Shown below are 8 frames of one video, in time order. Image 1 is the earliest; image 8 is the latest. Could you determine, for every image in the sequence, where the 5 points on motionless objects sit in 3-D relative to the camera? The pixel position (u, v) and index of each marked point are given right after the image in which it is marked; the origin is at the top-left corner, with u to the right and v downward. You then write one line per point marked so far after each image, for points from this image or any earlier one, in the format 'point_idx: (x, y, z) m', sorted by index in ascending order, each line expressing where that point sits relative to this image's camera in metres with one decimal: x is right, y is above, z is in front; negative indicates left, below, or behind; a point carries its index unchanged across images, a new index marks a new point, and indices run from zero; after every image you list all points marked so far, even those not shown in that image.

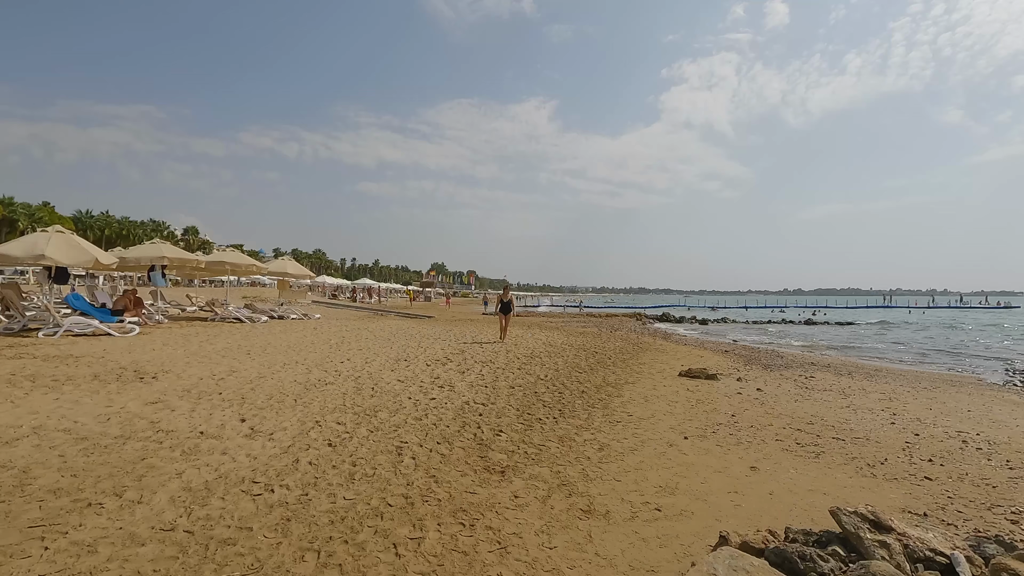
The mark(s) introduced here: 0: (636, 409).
0: (+1.7, -1.6, +7.2) m
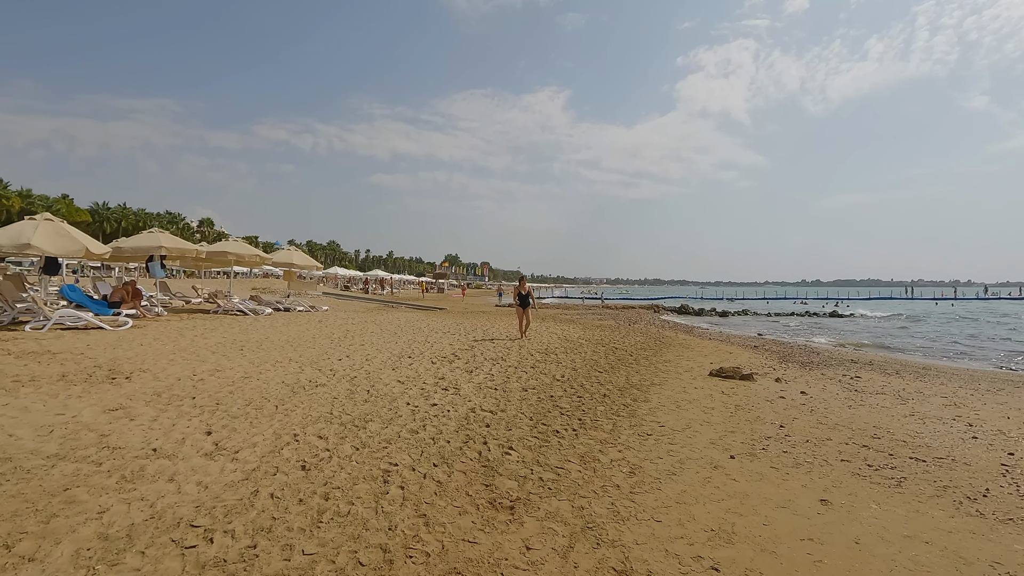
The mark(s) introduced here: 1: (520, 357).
0: (+1.8, -1.5, +6.2) m
1: (+0.2, -1.3, +10.1) m
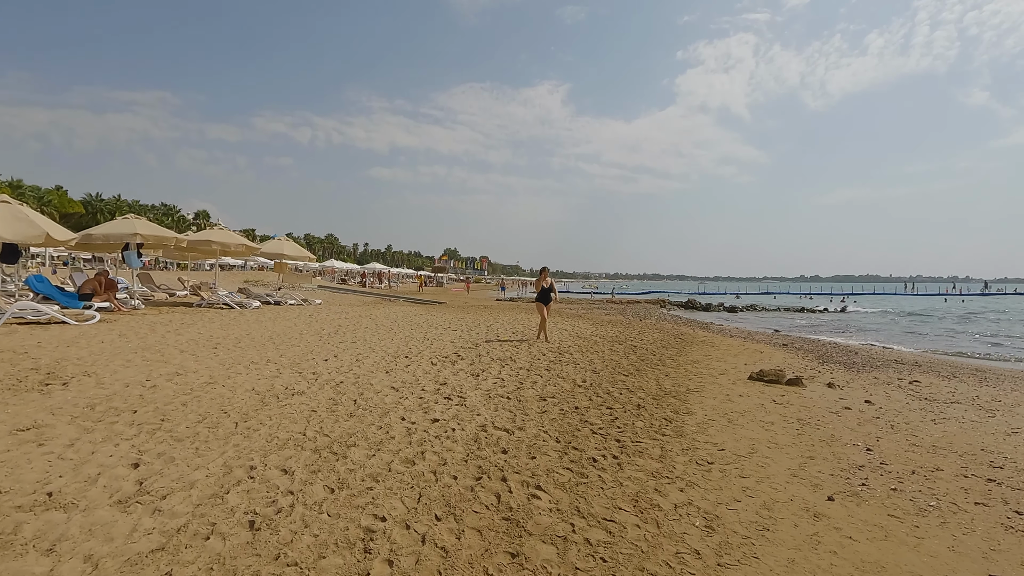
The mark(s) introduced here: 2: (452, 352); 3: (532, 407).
0: (+2.0, -1.4, +5.0) m
1: (+0.3, -1.2, +8.9) m
2: (-1.0, -1.1, +9.3) m
3: (+0.2, -1.3, +5.7) m
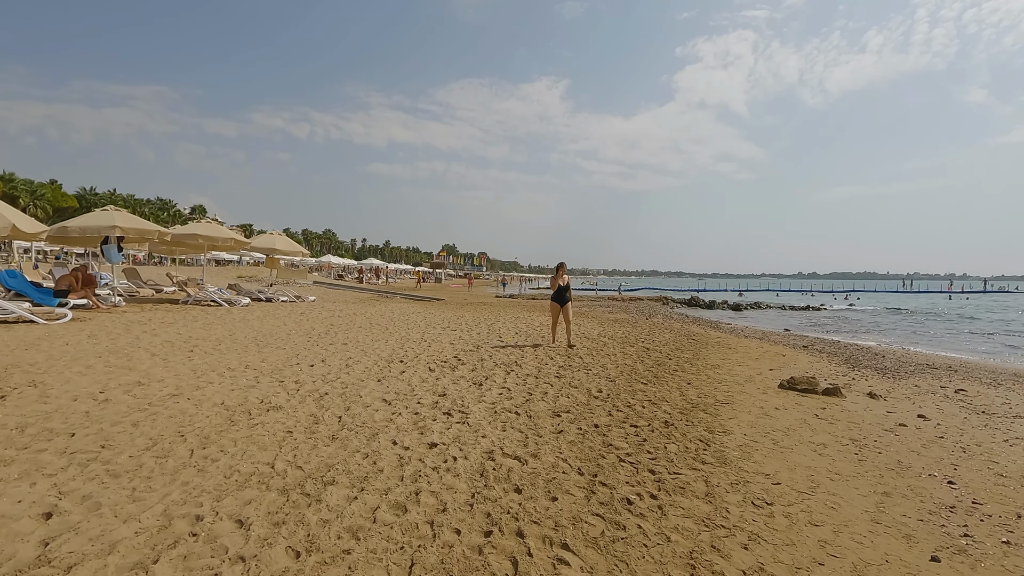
0: (+2.1, -1.4, +4.2) m
1: (+0.4, -1.1, +8.1) m
2: (-1.0, -1.1, +8.5) m
3: (+0.3, -1.3, +4.9) m
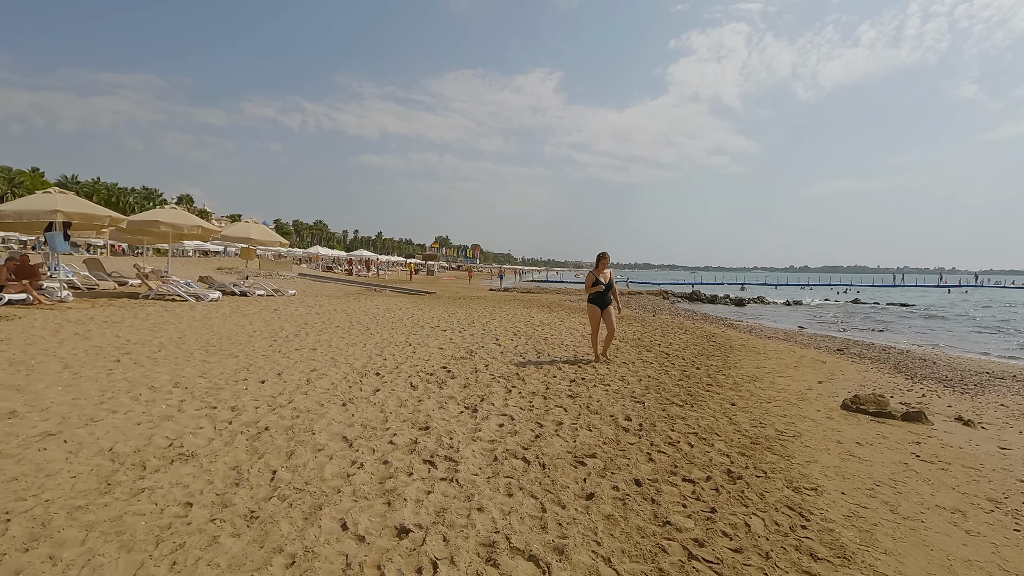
0: (+2.1, -1.4, +2.8) m
1: (+0.4, -1.1, +6.6) m
2: (-1.0, -1.1, +7.0) m
3: (+0.4, -1.3, +3.5) m
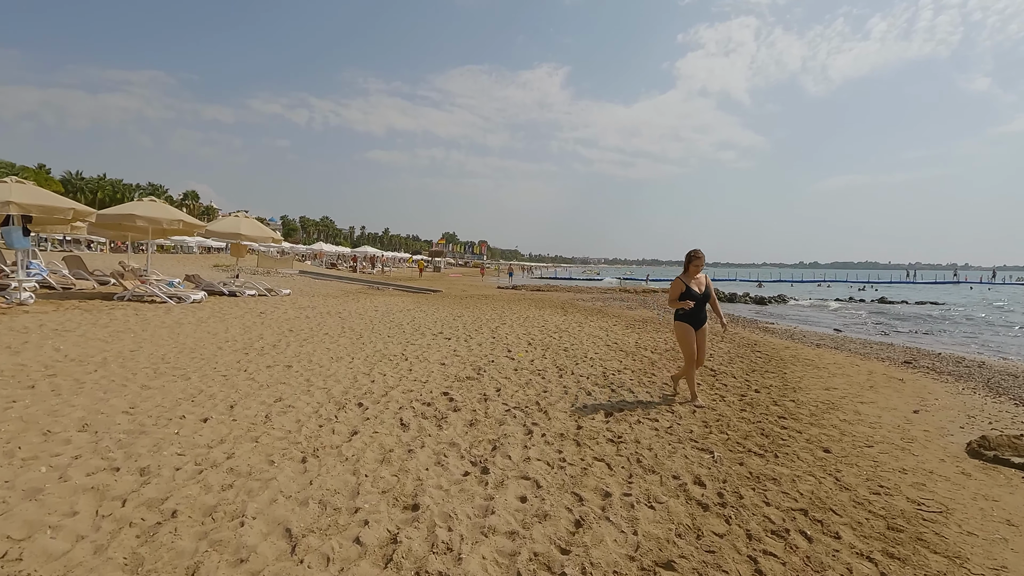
0: (+2.3, -1.5, +1.3) m
1: (+0.6, -1.2, +5.2) m
2: (-0.8, -1.1, +5.6) m
3: (+0.5, -1.4, +2.0) m
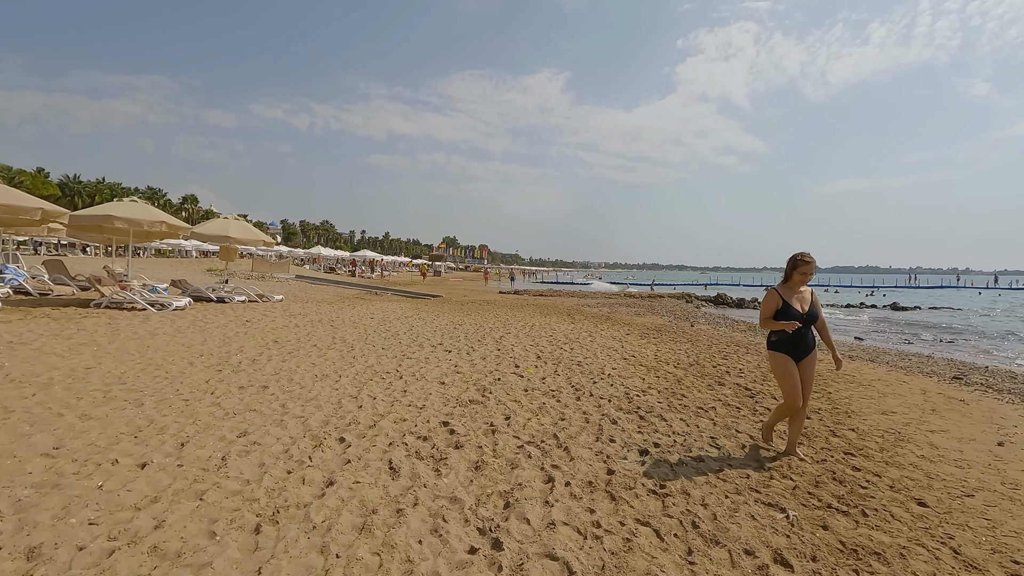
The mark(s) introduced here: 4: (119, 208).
0: (+2.4, -1.6, +0.4) m
1: (+0.7, -1.3, +4.2) m
2: (-0.7, -1.2, +4.7) m
3: (+0.6, -1.4, +1.1) m
4: (-9.4, +1.9, +12.8) m
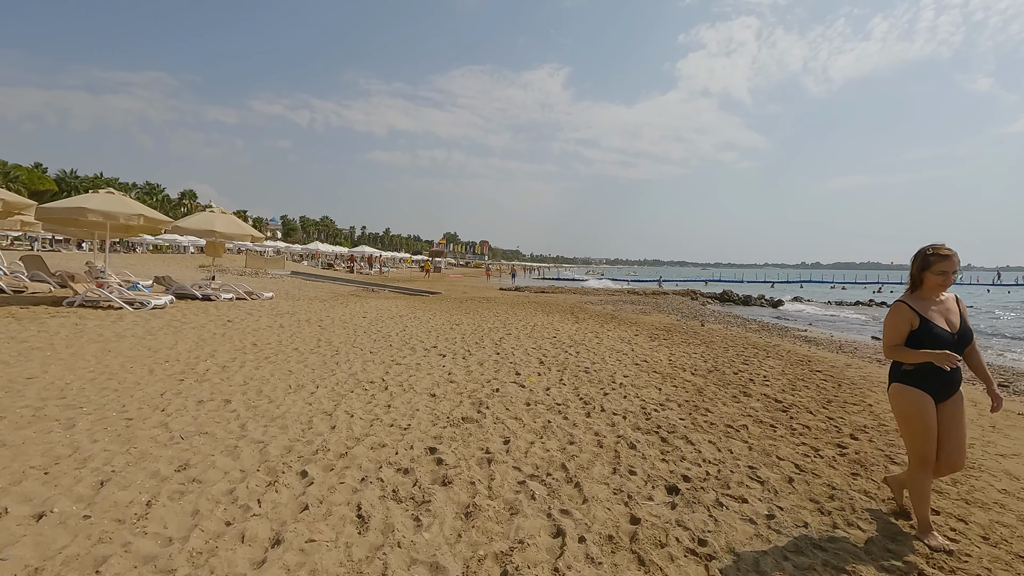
0: (+2.4, -1.6, -0.4) m
1: (+0.7, -1.3, +3.5) m
2: (-0.7, -1.2, +3.9) m
3: (+0.6, -1.4, +0.3) m
4: (-9.4, +2.0, +12.0) m
